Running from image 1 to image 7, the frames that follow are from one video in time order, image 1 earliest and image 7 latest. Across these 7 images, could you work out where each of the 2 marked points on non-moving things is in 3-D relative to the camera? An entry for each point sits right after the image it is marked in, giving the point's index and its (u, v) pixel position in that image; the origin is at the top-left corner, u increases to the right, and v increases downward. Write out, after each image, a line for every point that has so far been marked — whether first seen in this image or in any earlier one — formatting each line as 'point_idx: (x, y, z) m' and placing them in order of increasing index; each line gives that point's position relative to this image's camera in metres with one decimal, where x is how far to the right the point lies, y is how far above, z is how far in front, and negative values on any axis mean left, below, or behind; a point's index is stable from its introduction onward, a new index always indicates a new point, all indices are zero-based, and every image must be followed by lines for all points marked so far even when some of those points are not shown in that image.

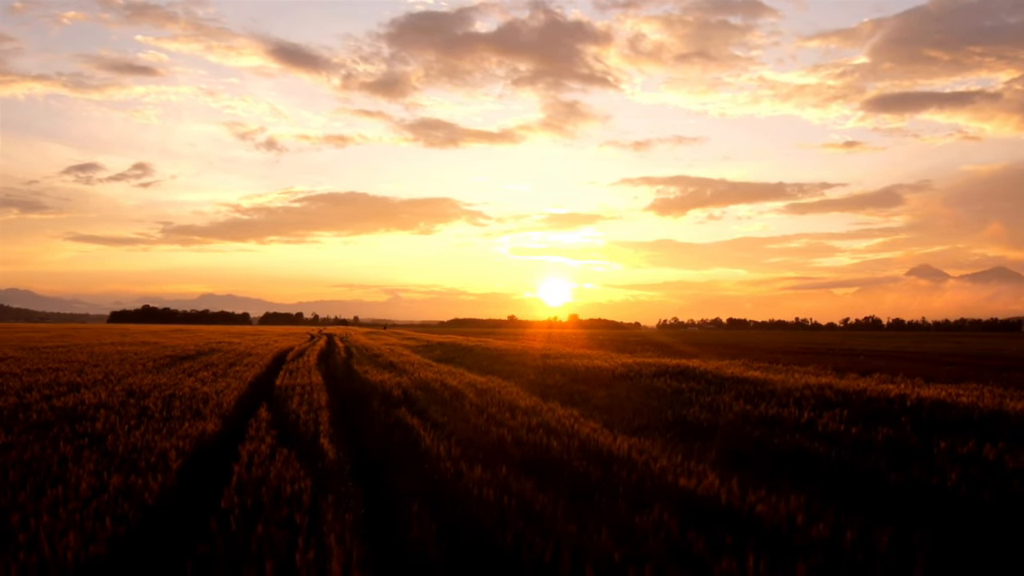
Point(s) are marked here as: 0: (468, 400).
0: (-1.5, -3.7, +18.1) m
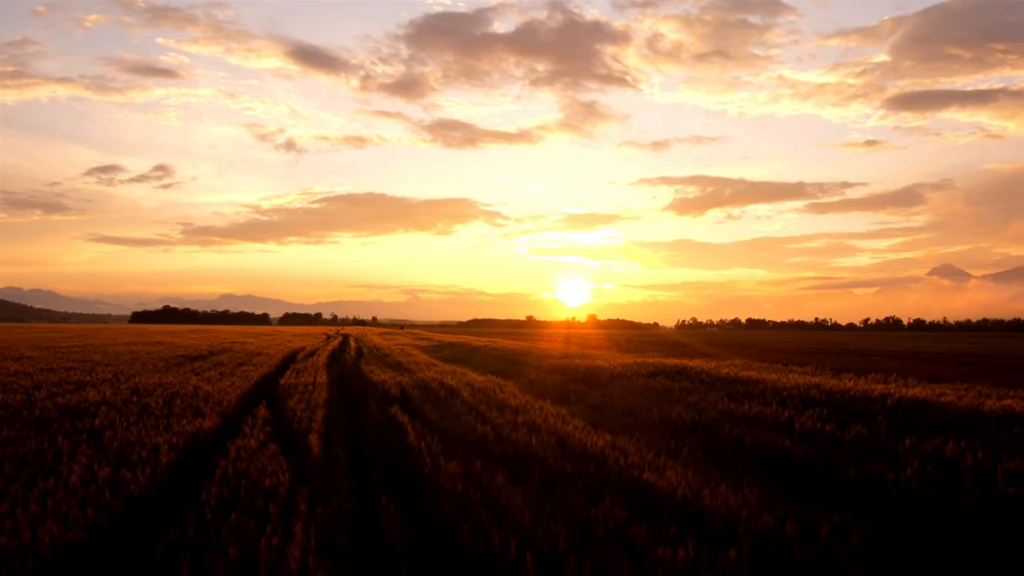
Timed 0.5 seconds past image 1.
0: (-1.7, -3.7, +18.3) m
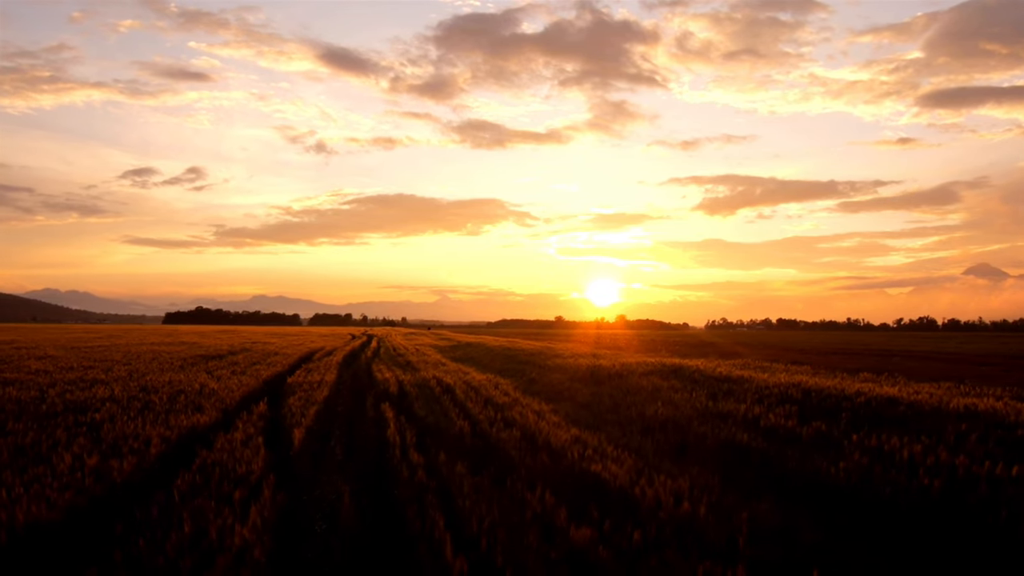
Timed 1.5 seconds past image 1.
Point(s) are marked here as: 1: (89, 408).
0: (-2.0, -3.7, +18.7) m
1: (-12.4, -3.5, +16.1) m
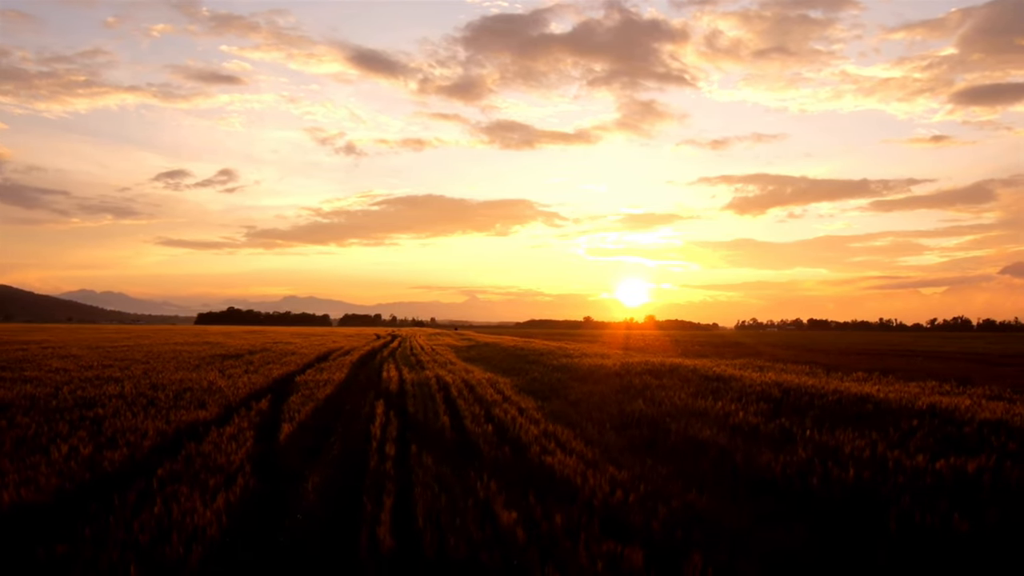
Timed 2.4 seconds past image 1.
0: (-2.2, -3.7, +19.1) m
1: (-12.7, -3.5, +16.8) m
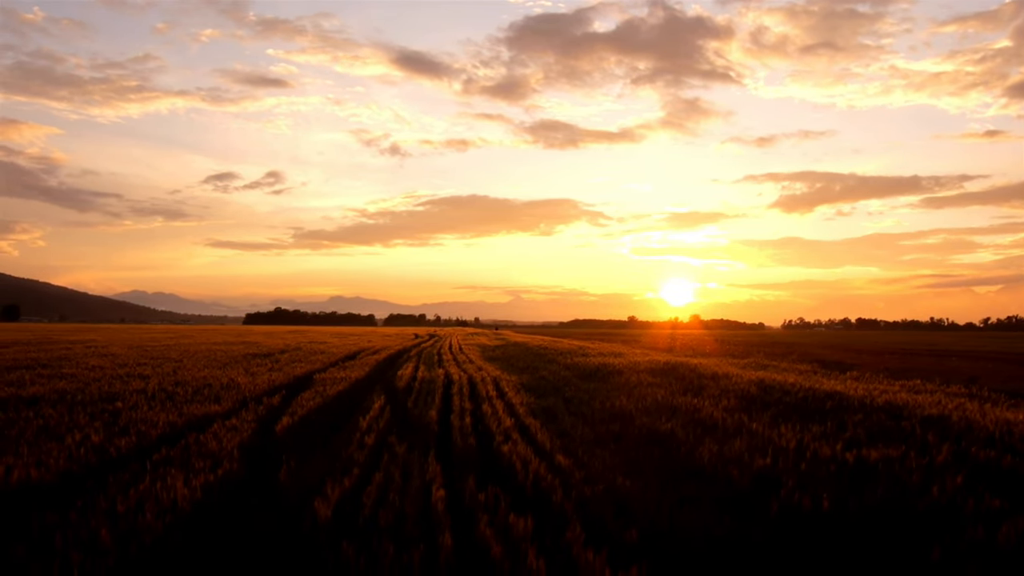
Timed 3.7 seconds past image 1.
0: (-2.3, -3.7, +19.8) m
1: (-12.9, -3.6, +18.0) m
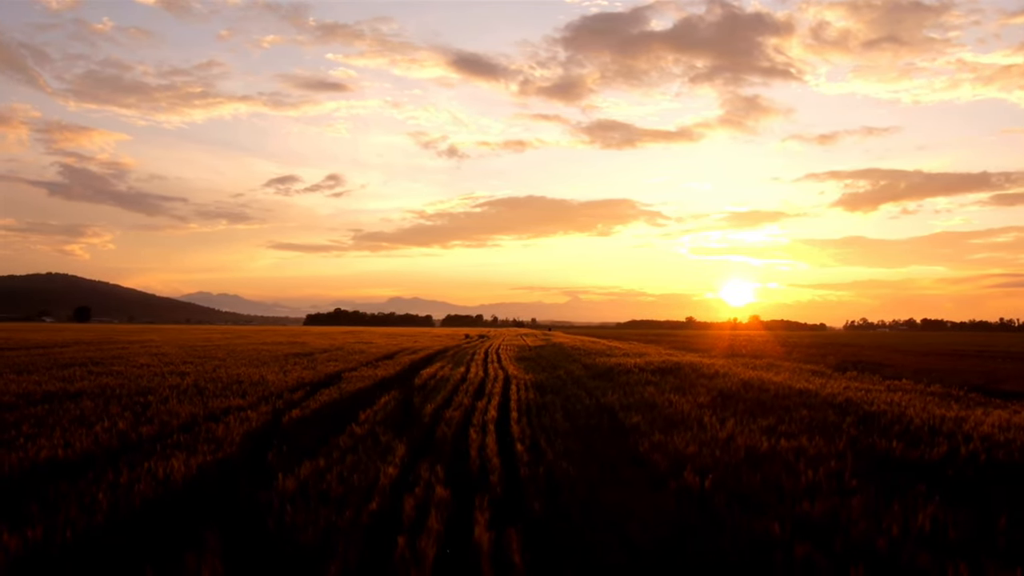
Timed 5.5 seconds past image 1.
0: (-2.0, -3.7, +20.6) m
1: (-12.7, -3.7, +19.5) m
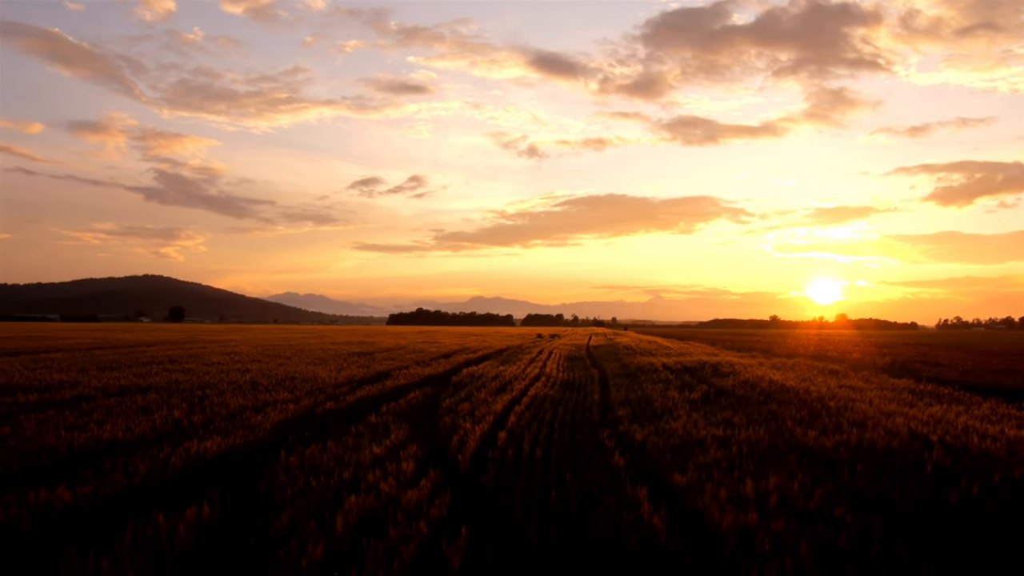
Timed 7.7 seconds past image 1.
0: (-1.0, -3.8, +21.7) m
1: (-11.8, -3.9, +21.6) m
